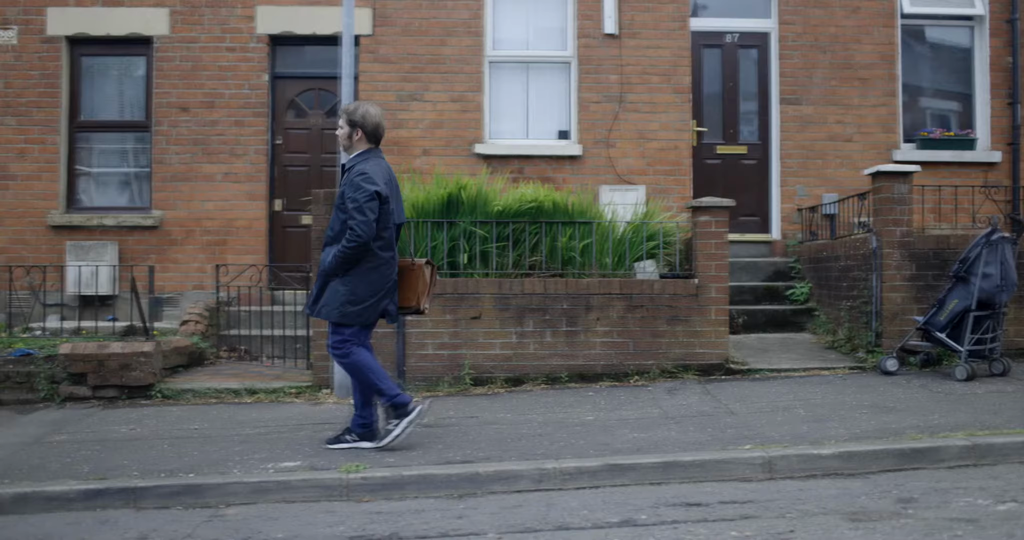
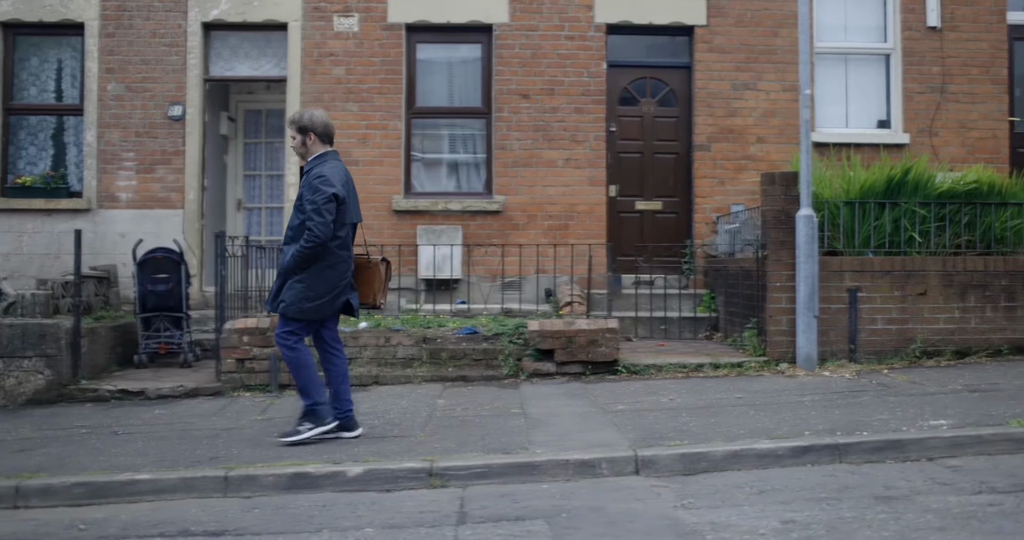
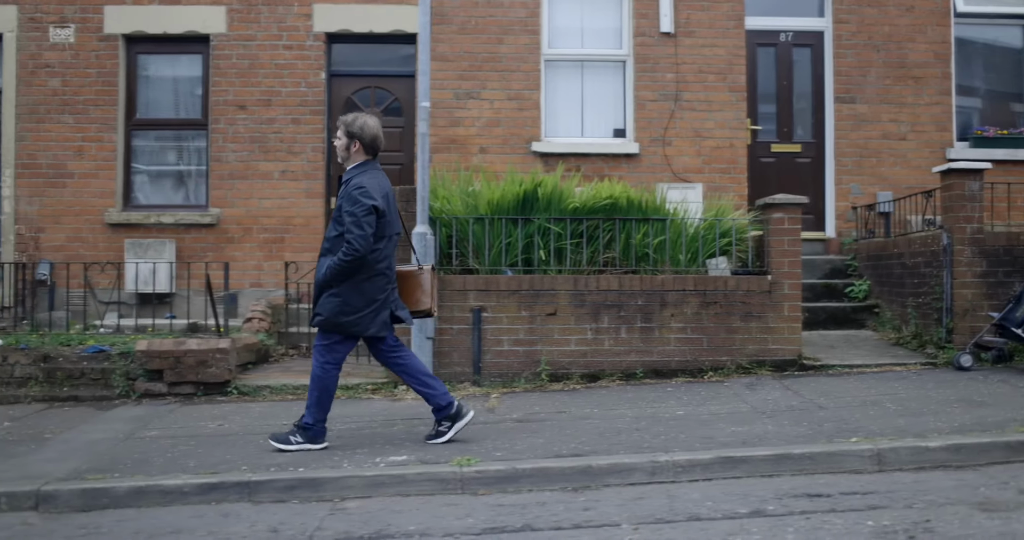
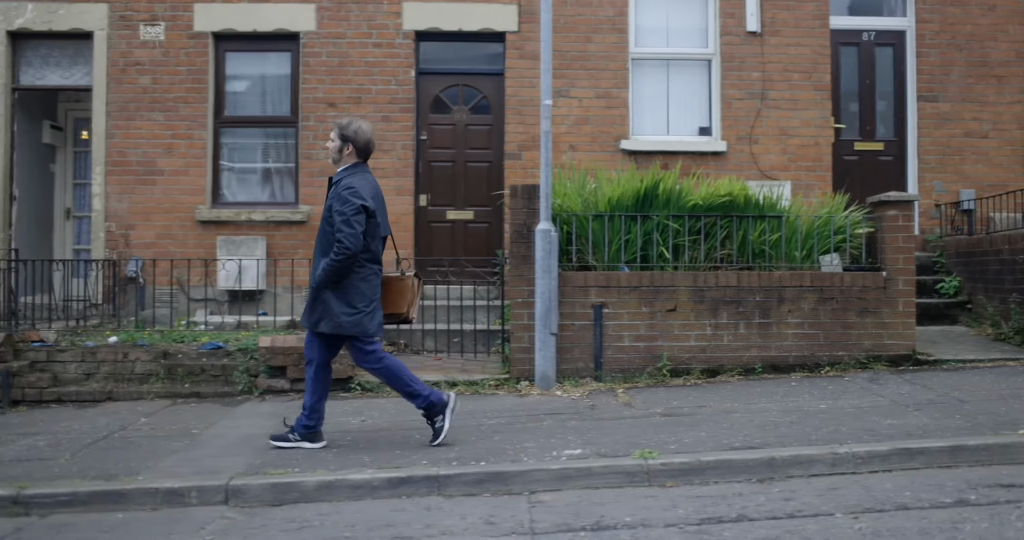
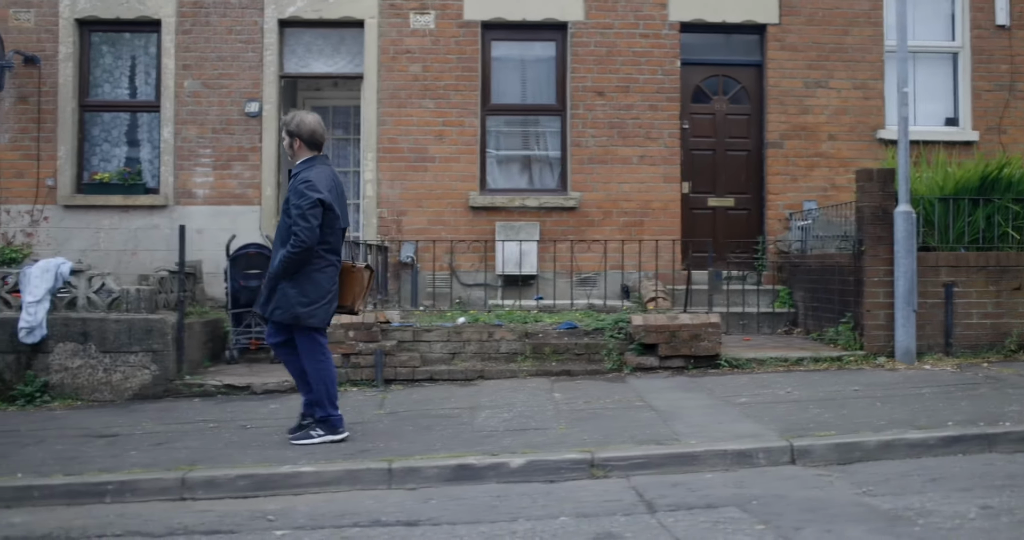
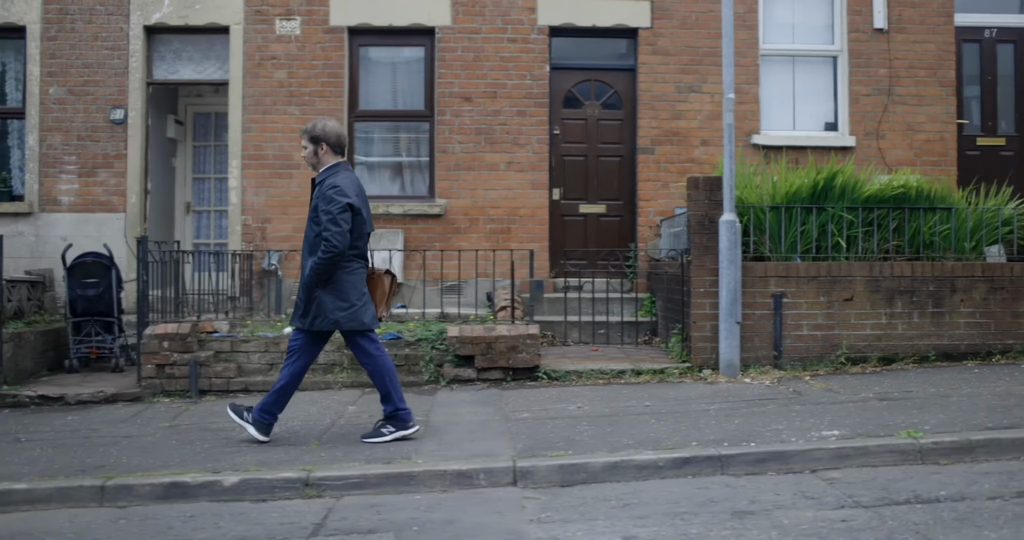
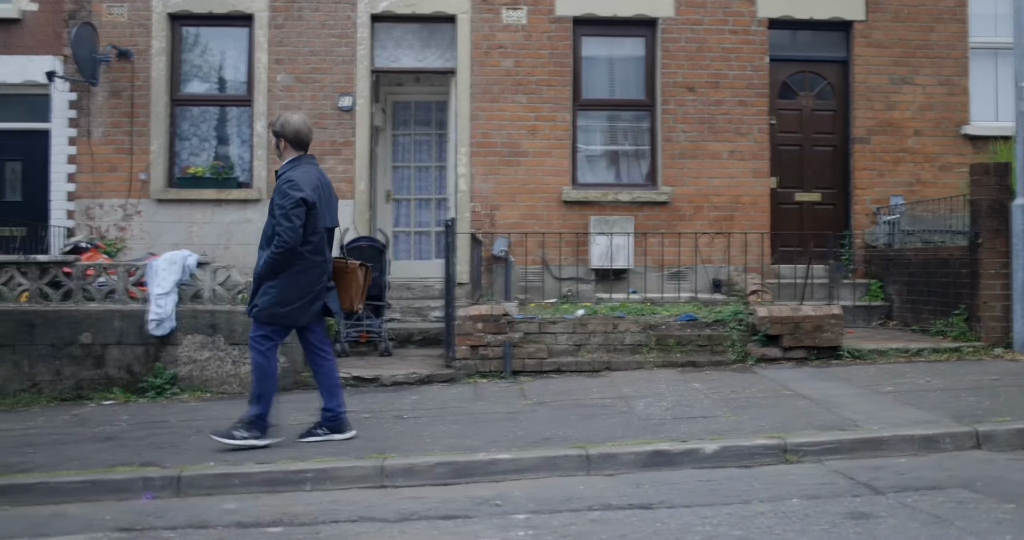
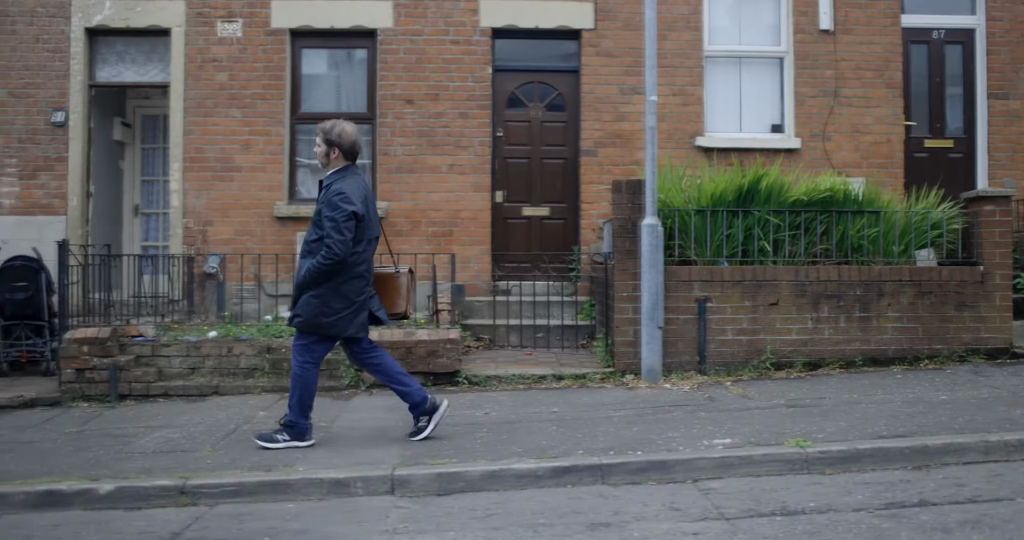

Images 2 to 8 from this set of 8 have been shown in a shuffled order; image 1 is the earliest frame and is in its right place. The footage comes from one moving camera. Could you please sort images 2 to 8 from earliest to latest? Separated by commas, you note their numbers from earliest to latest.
3, 4, 8, 6, 2, 5, 7
